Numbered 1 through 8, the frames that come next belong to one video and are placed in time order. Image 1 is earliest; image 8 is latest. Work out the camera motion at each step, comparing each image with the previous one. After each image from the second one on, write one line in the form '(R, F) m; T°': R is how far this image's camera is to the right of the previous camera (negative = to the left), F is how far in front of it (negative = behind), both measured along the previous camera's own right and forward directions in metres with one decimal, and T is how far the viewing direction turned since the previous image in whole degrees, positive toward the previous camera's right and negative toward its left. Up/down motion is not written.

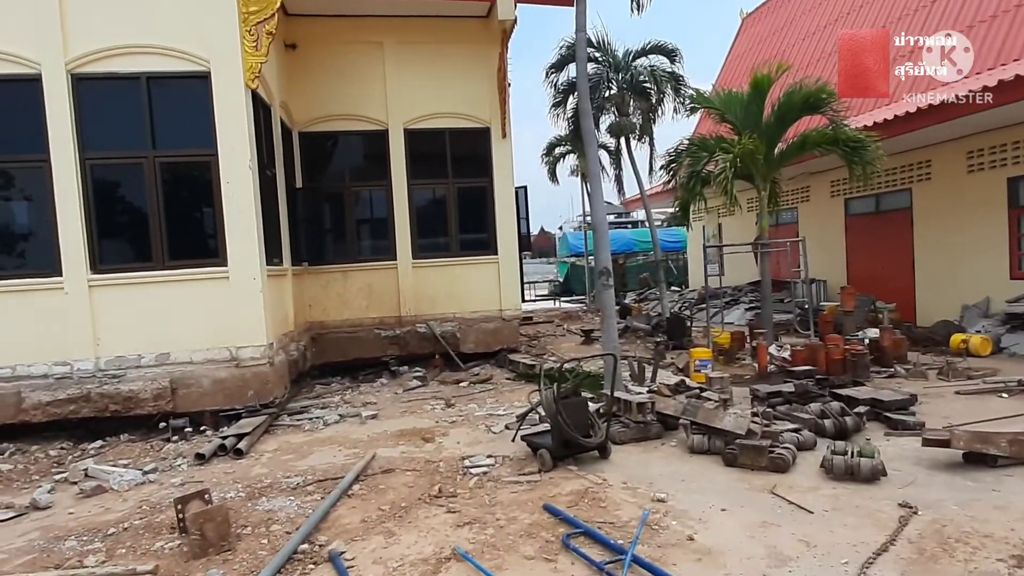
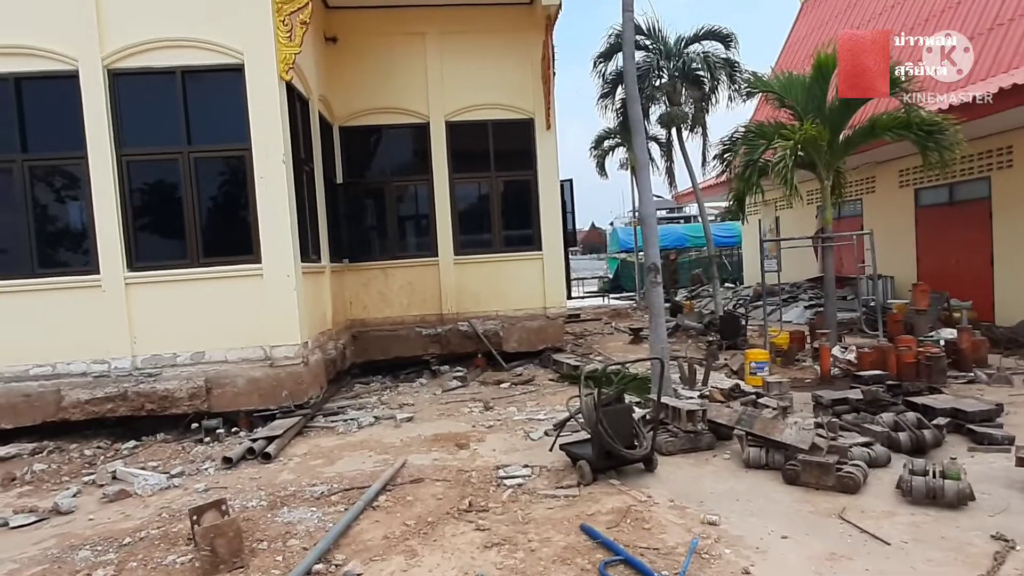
(+0.1, +0.4) m; -4°
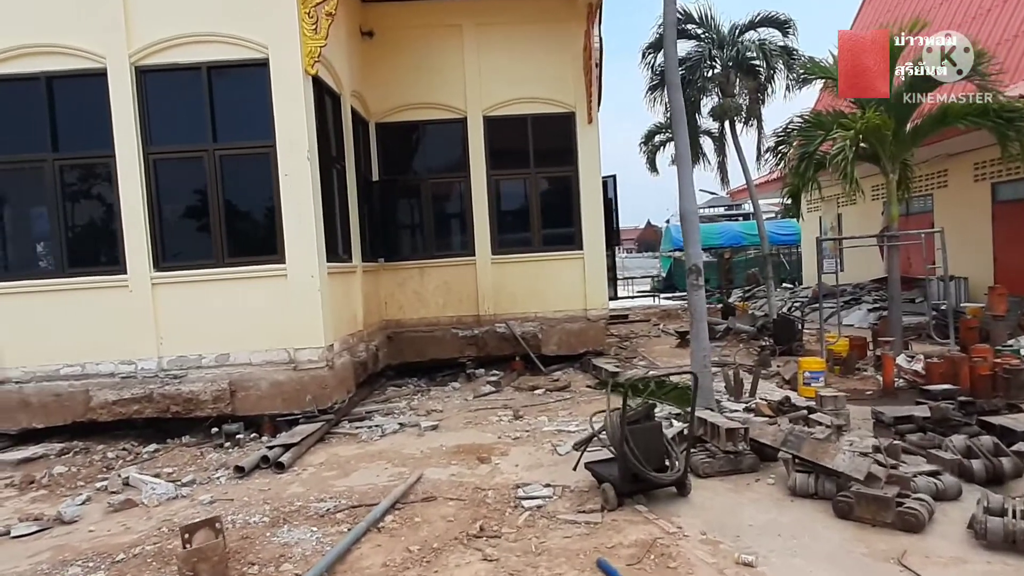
(+0.2, +0.4) m; -5°
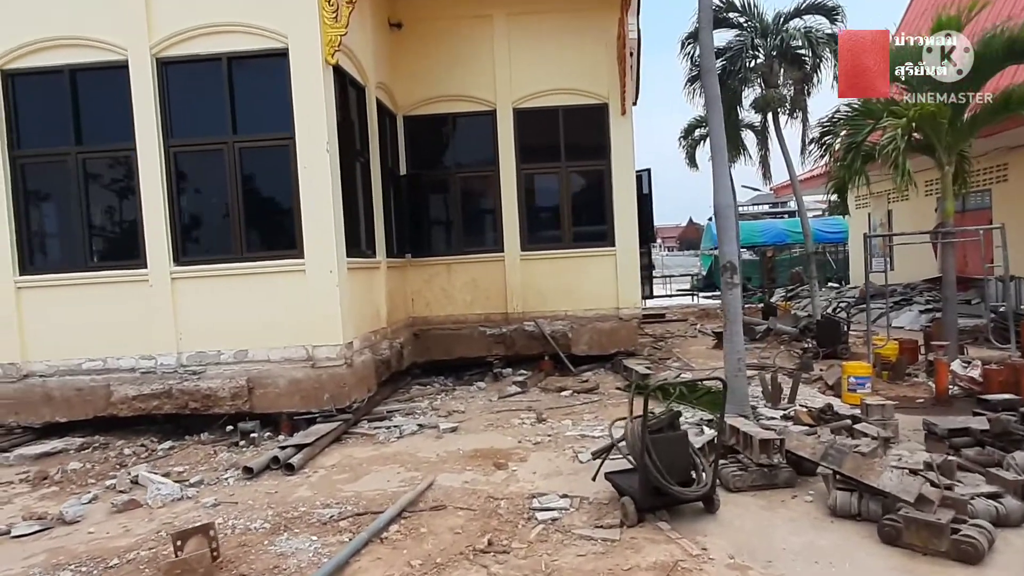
(+0.2, +0.3) m; -3°
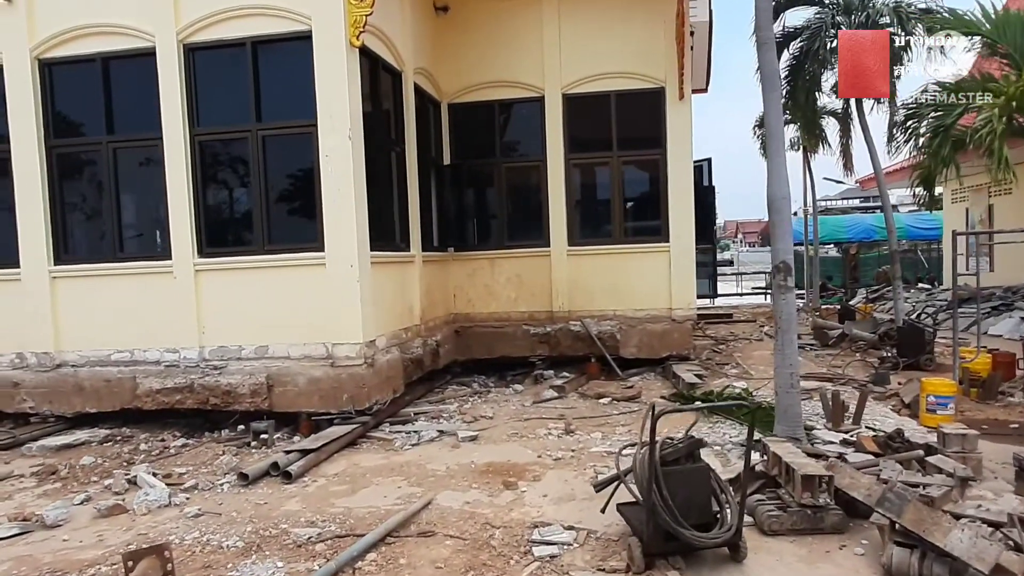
(+0.4, +0.5) m; -6°
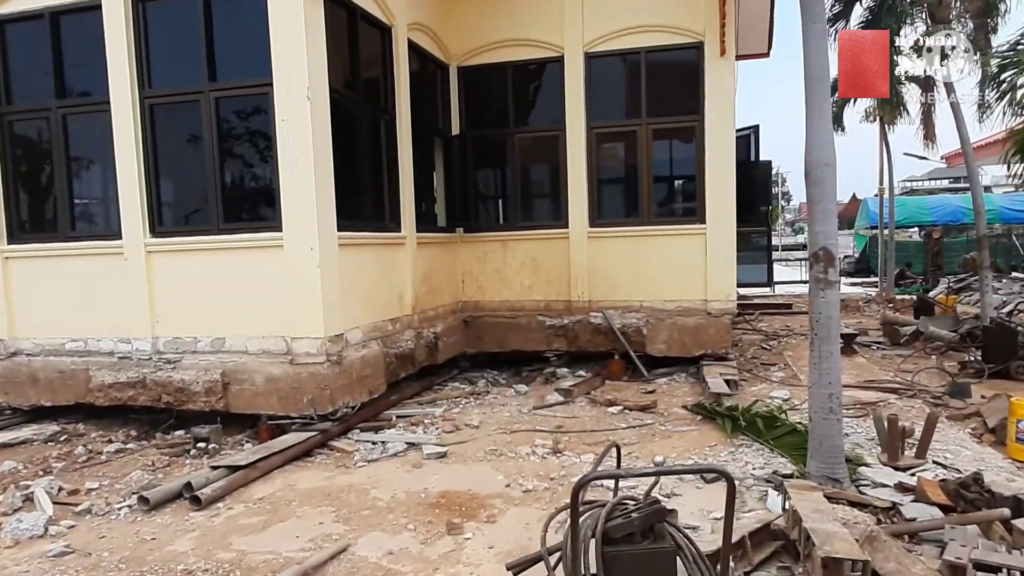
(+0.6, +1.1) m; -5°
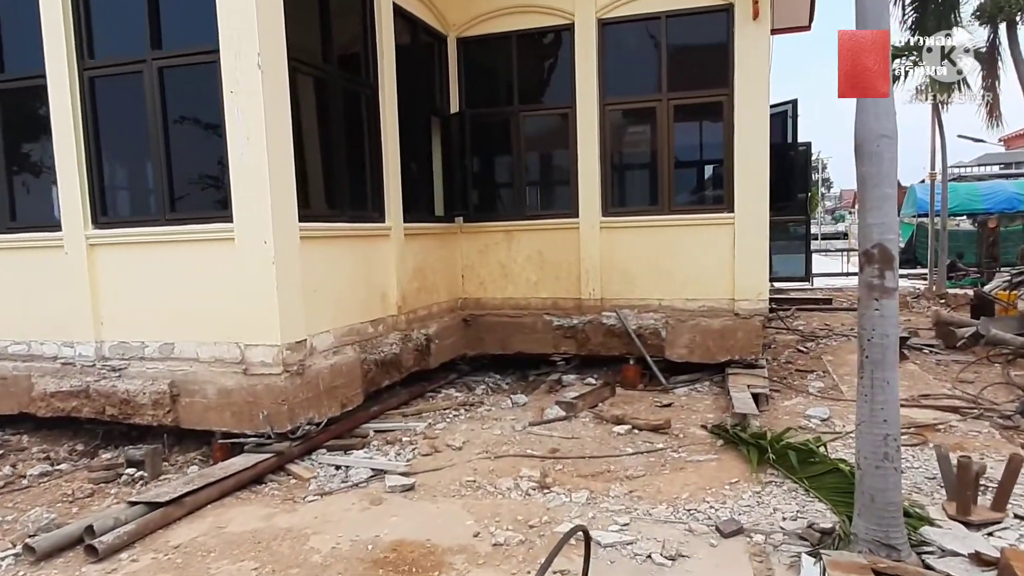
(+0.3, +0.9) m; -3°
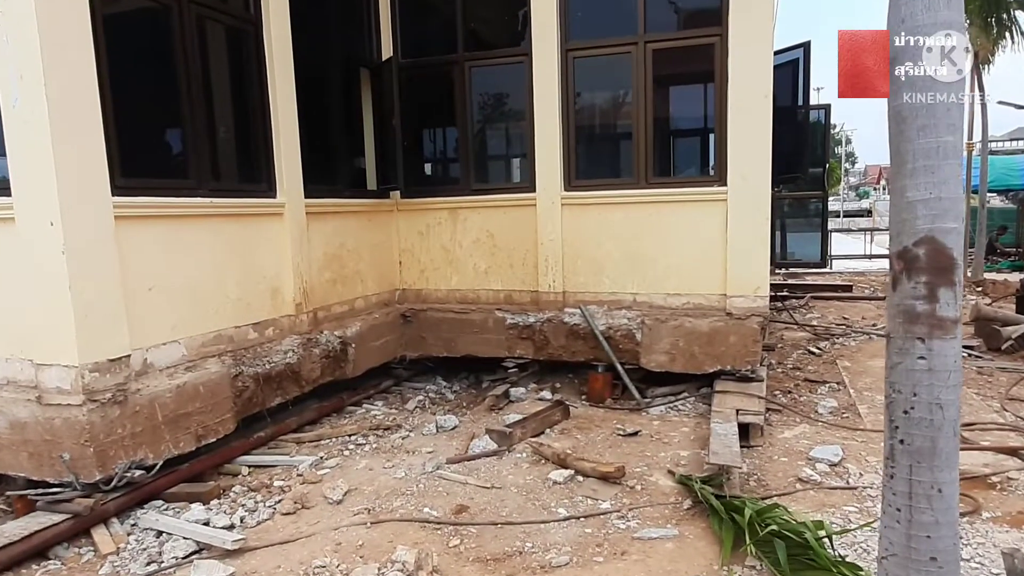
(+0.7, +1.4) m; -1°
